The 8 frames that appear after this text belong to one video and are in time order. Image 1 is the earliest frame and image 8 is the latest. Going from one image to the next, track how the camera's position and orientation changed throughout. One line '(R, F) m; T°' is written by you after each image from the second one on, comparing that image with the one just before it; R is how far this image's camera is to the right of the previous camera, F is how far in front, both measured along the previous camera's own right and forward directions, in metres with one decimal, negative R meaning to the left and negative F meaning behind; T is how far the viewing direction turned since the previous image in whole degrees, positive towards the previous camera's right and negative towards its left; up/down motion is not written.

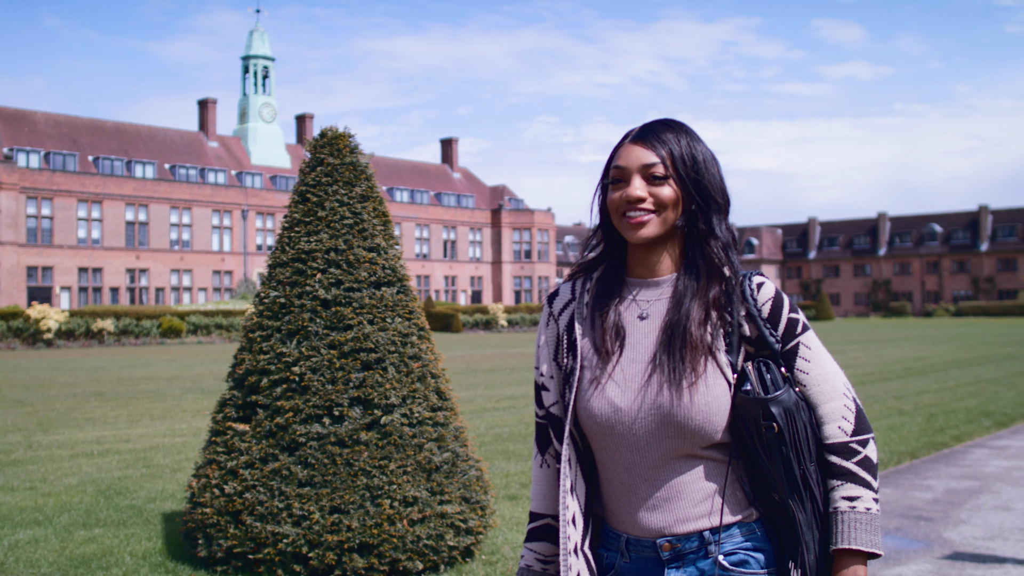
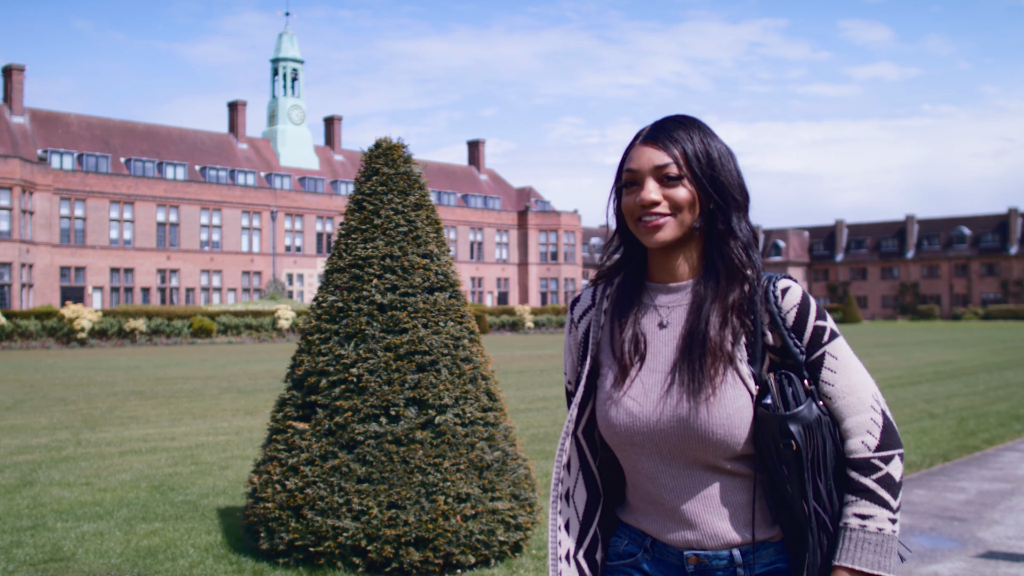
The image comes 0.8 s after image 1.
(-0.2, -0.2) m; -1°
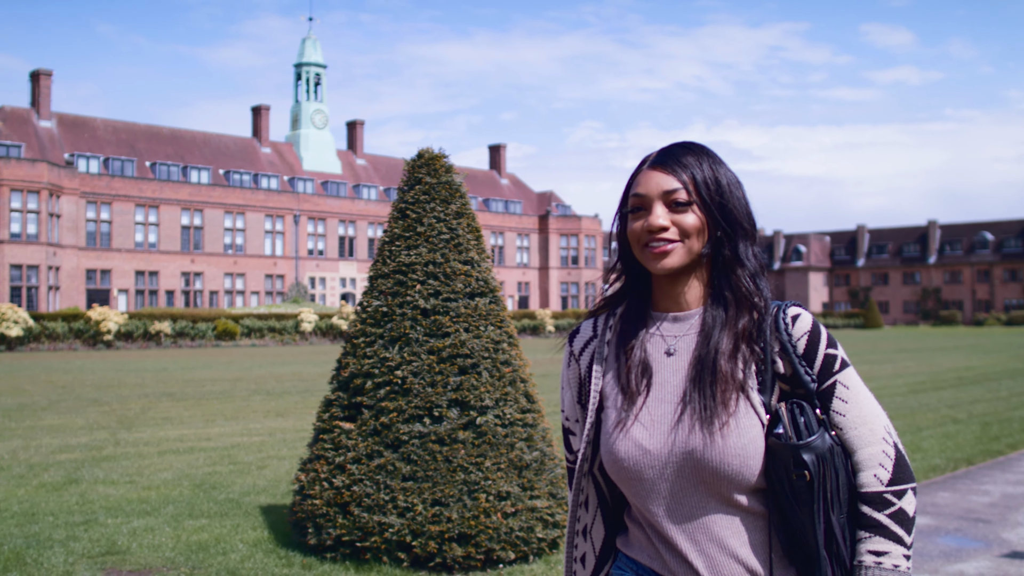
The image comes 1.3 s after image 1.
(-0.1, -0.2) m; -1°
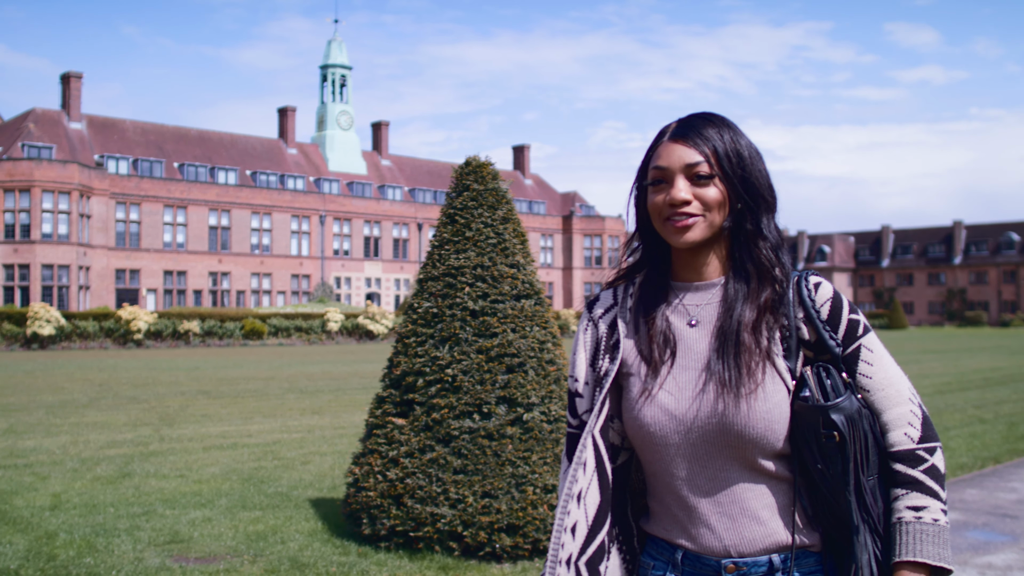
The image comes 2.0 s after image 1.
(-0.2, -0.2) m; -1°
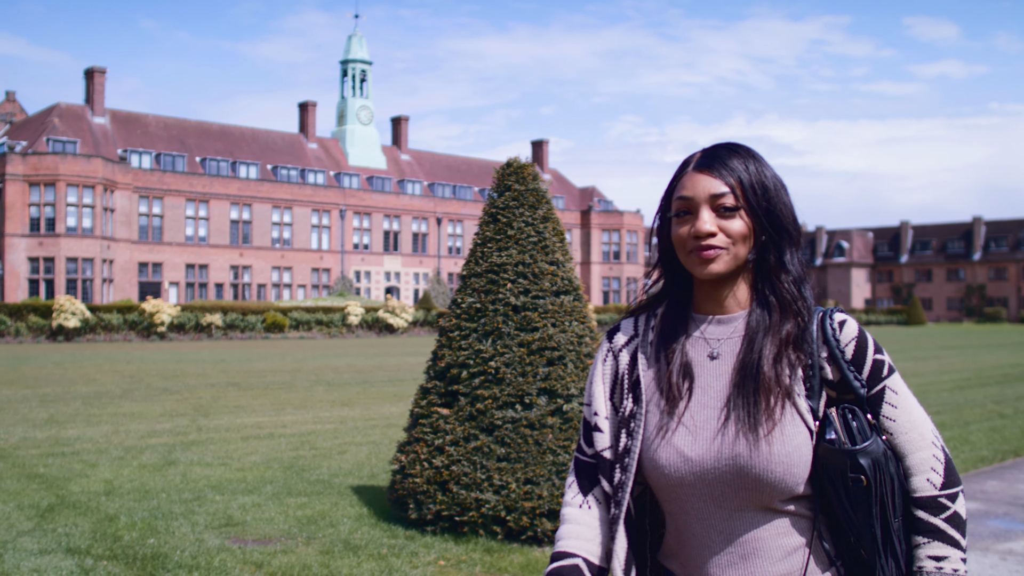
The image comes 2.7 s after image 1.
(-0.2, -0.2) m; -1°
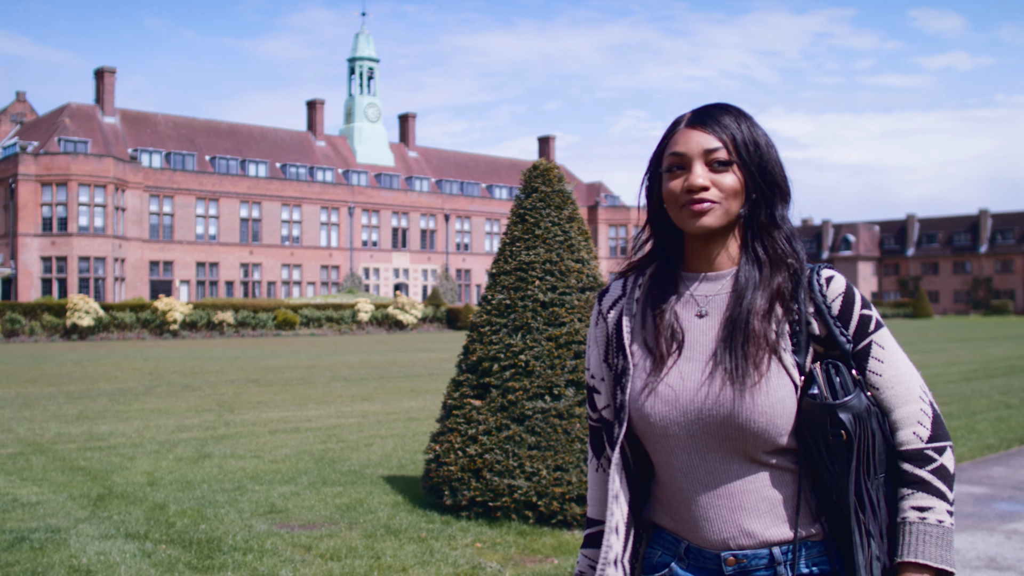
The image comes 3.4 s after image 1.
(-0.2, -0.3) m; 0°
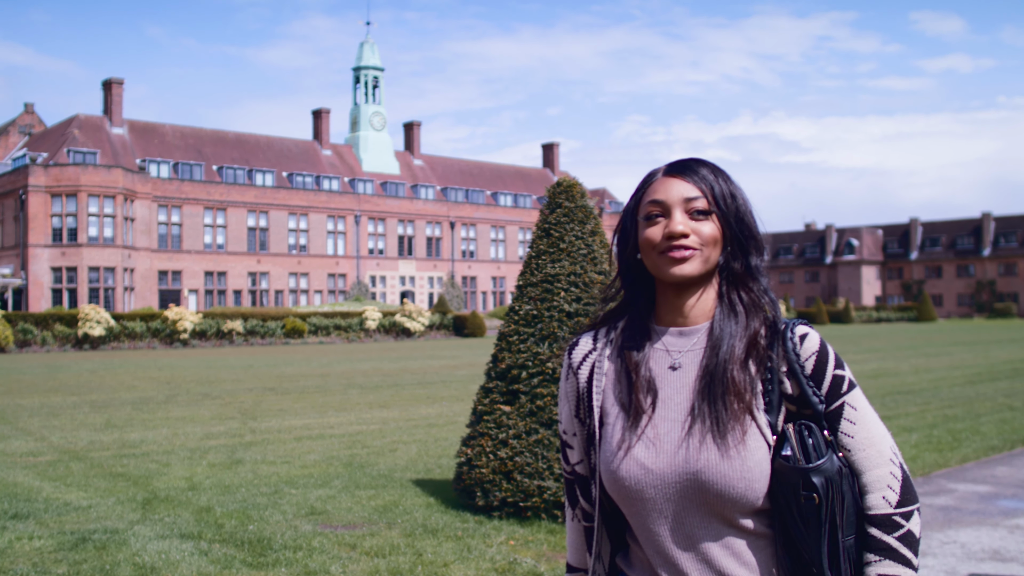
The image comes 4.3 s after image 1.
(-0.2, -0.3) m; 0°
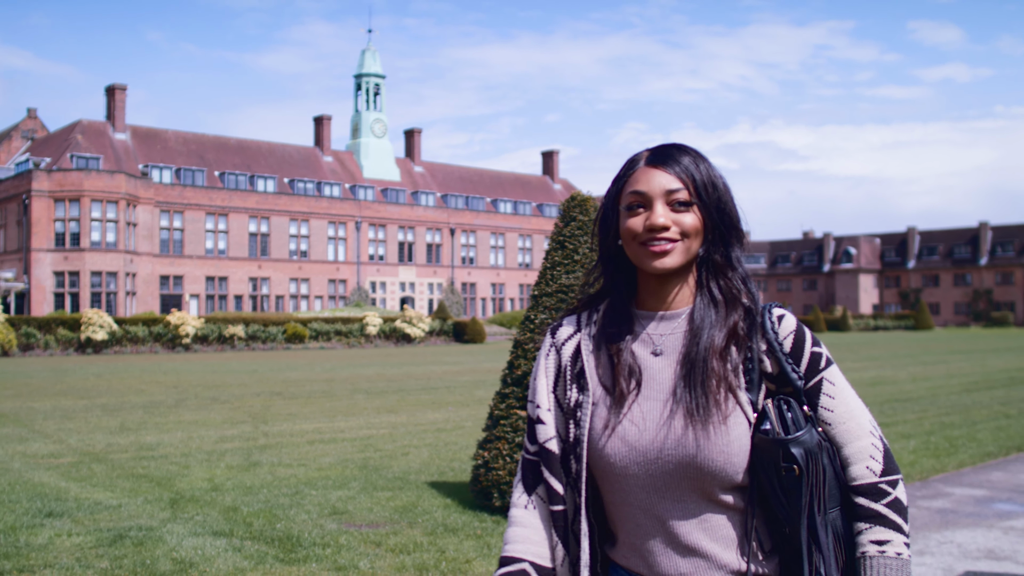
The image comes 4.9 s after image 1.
(-0.1, -0.3) m; 0°
